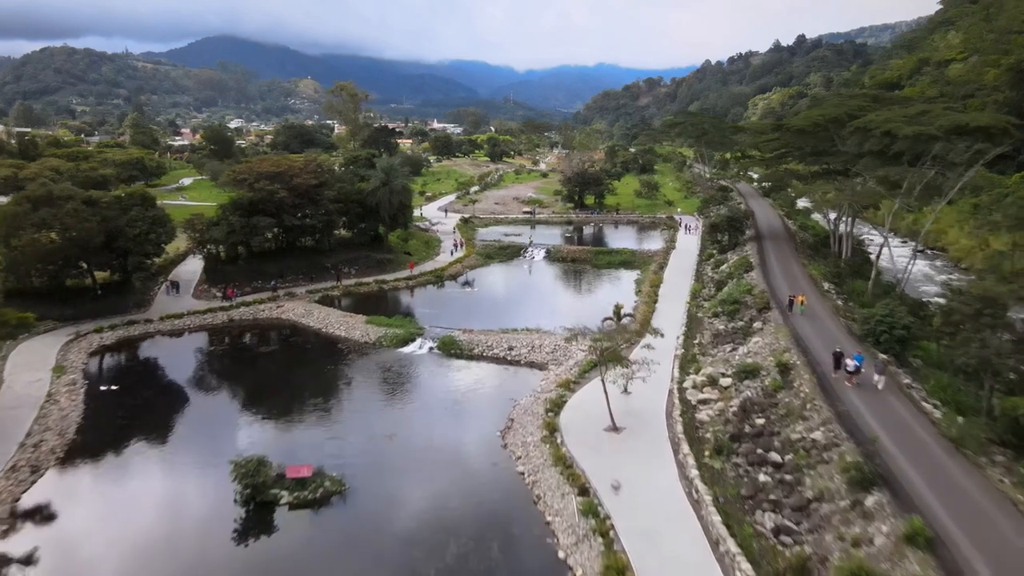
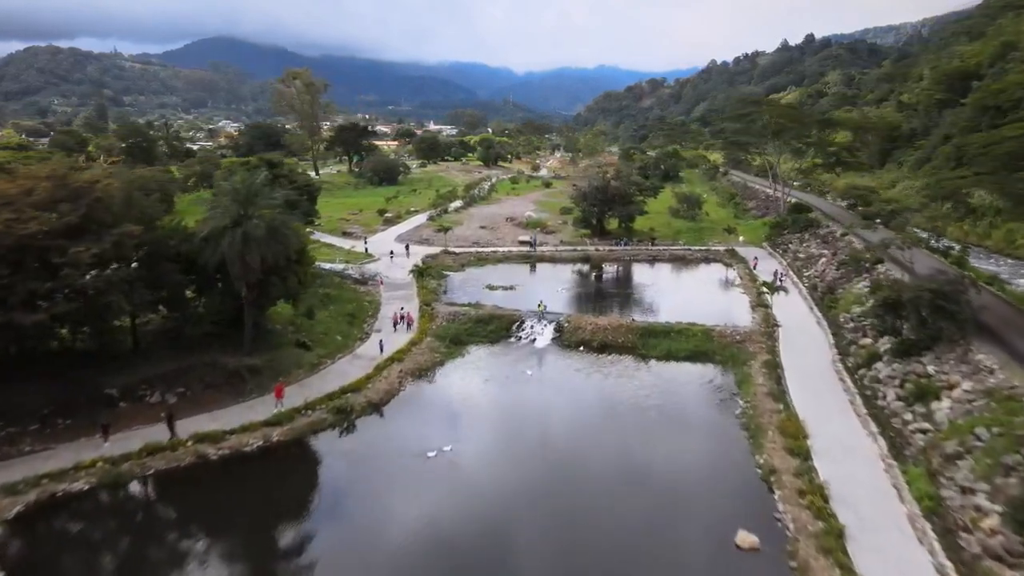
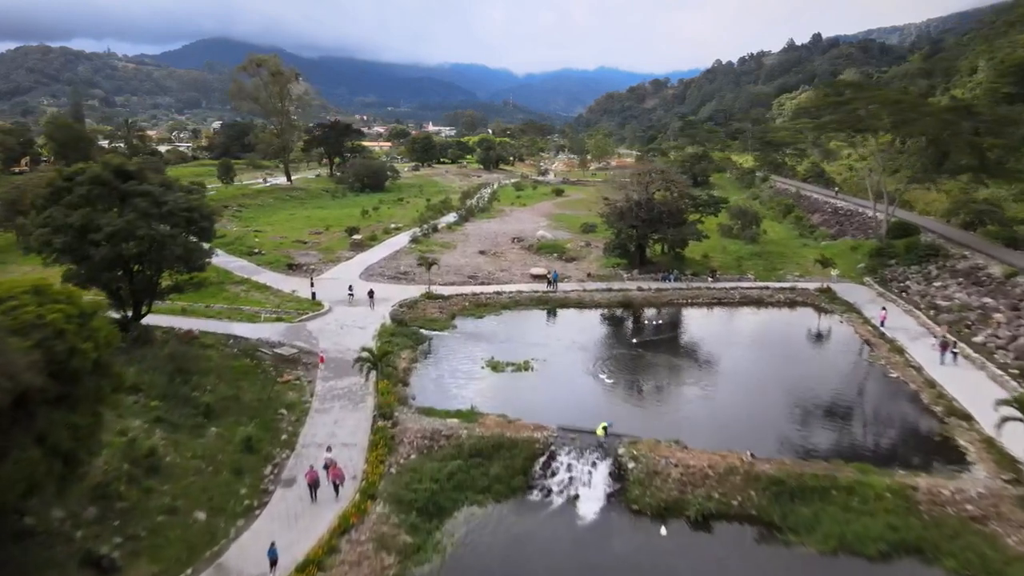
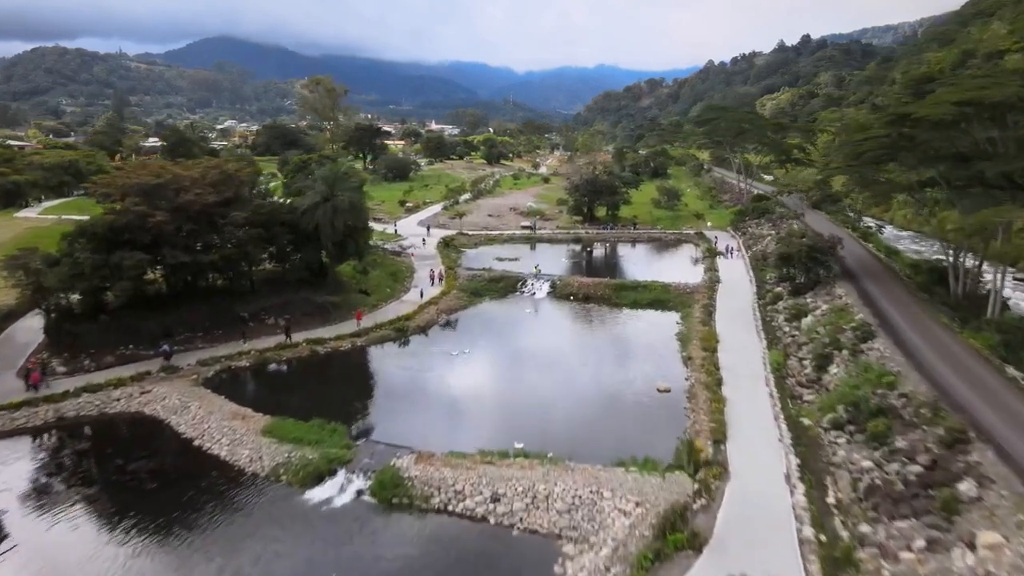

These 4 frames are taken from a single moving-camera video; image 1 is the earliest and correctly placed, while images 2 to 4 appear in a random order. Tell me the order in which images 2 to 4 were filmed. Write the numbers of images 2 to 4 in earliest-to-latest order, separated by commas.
4, 2, 3
